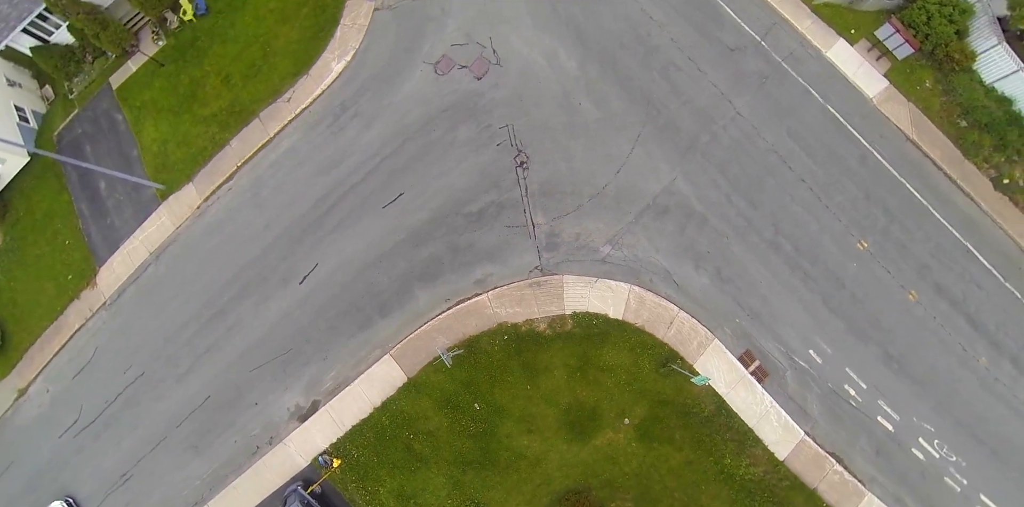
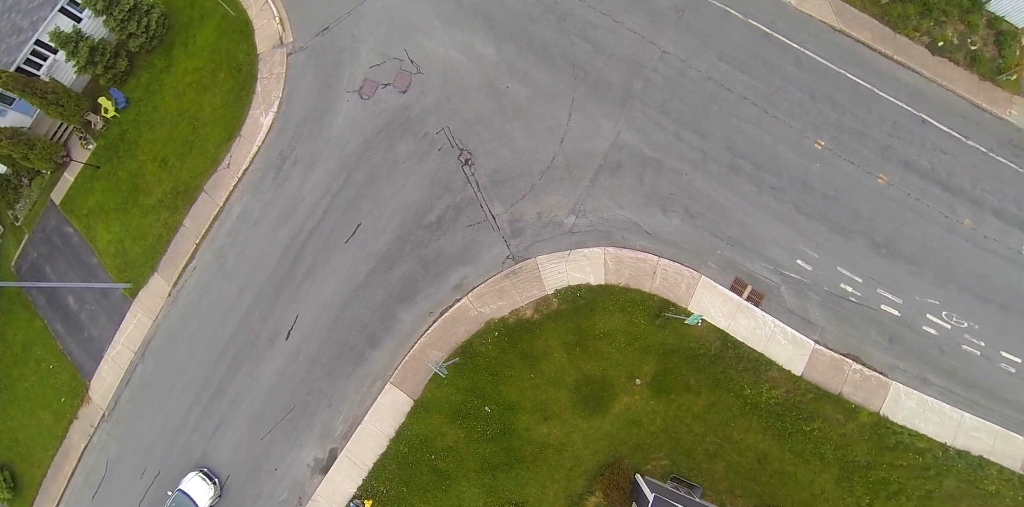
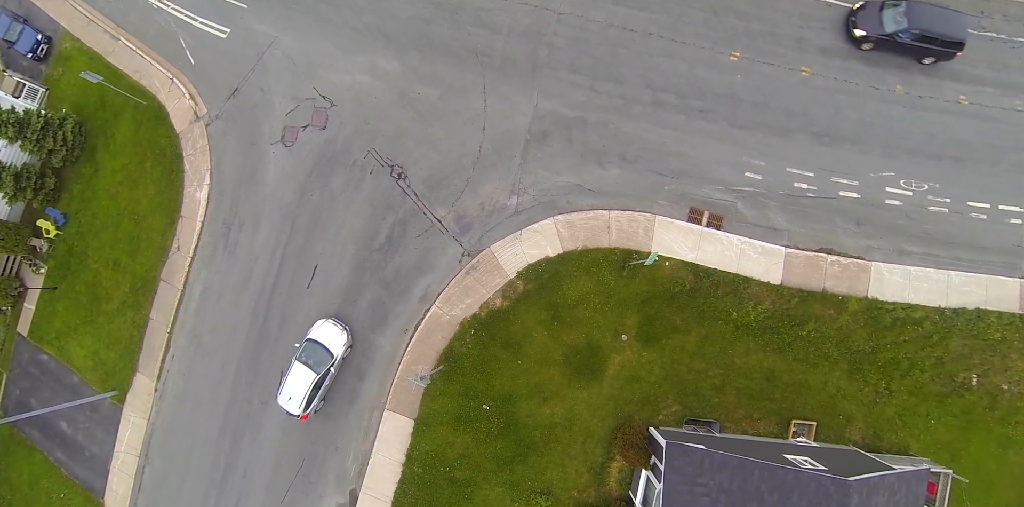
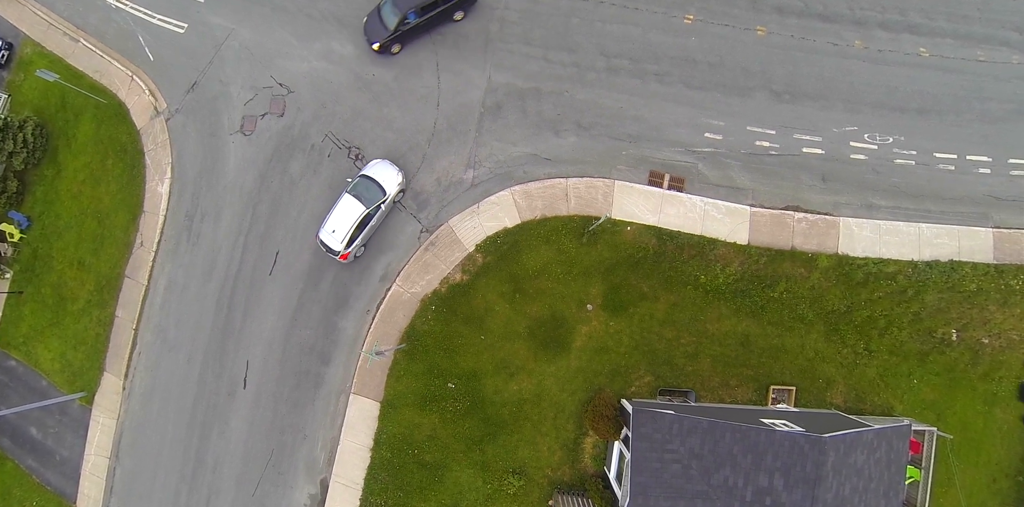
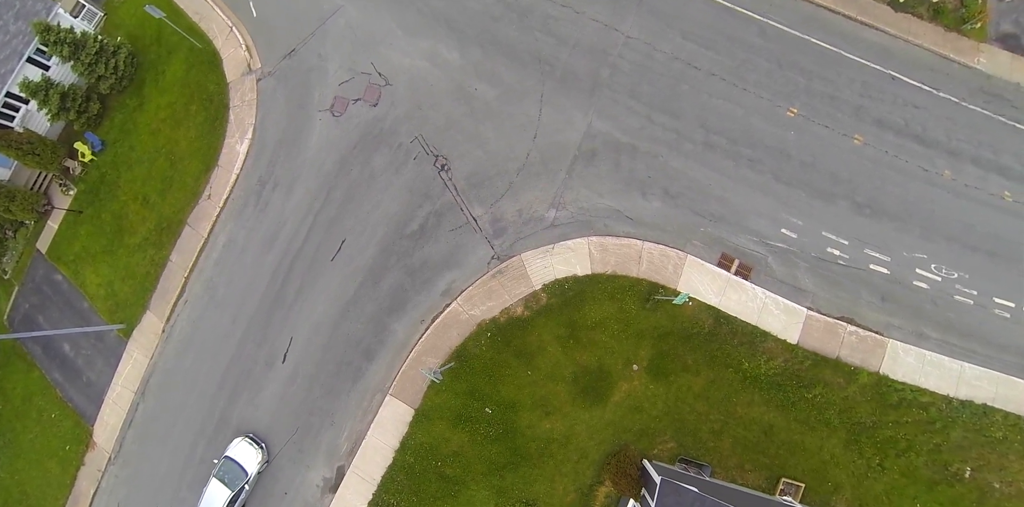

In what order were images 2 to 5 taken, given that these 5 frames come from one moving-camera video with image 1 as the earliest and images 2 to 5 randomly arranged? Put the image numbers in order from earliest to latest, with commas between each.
2, 5, 3, 4
